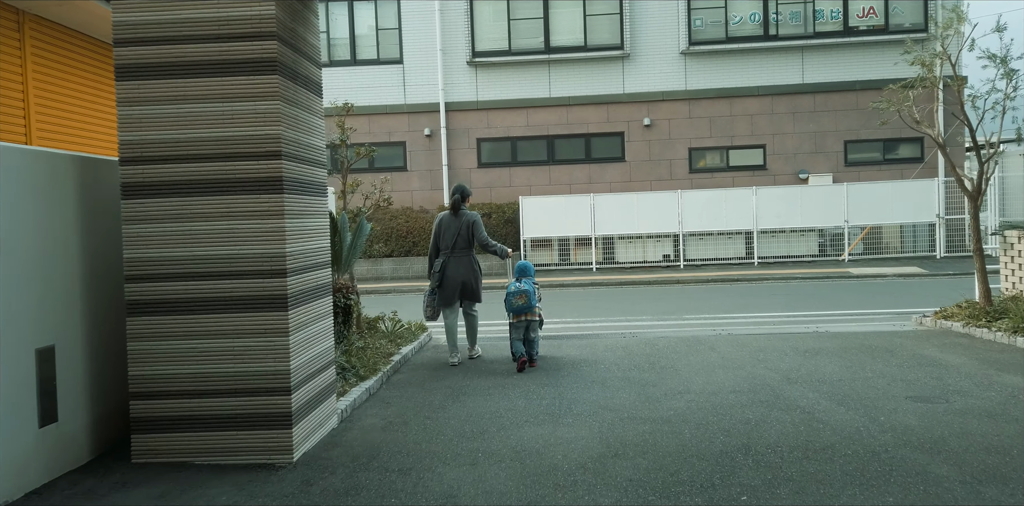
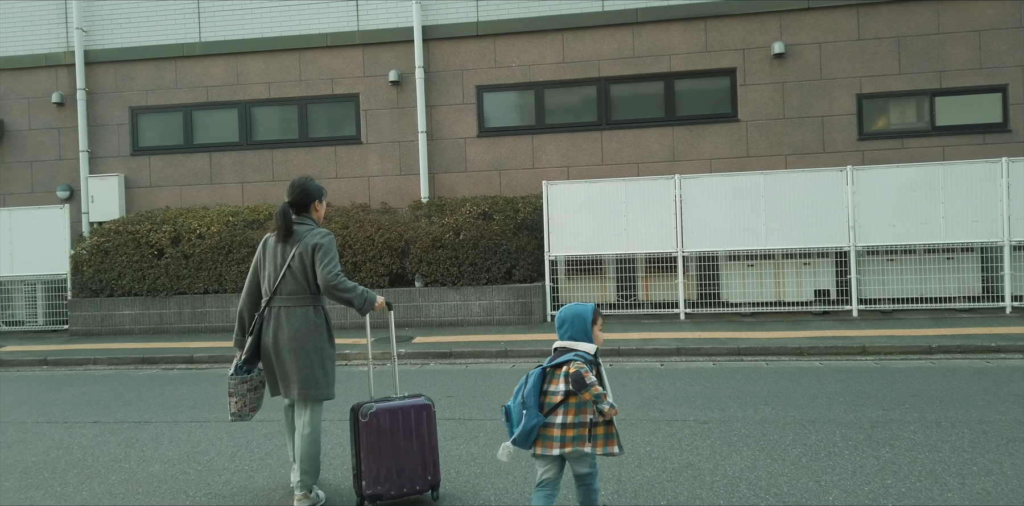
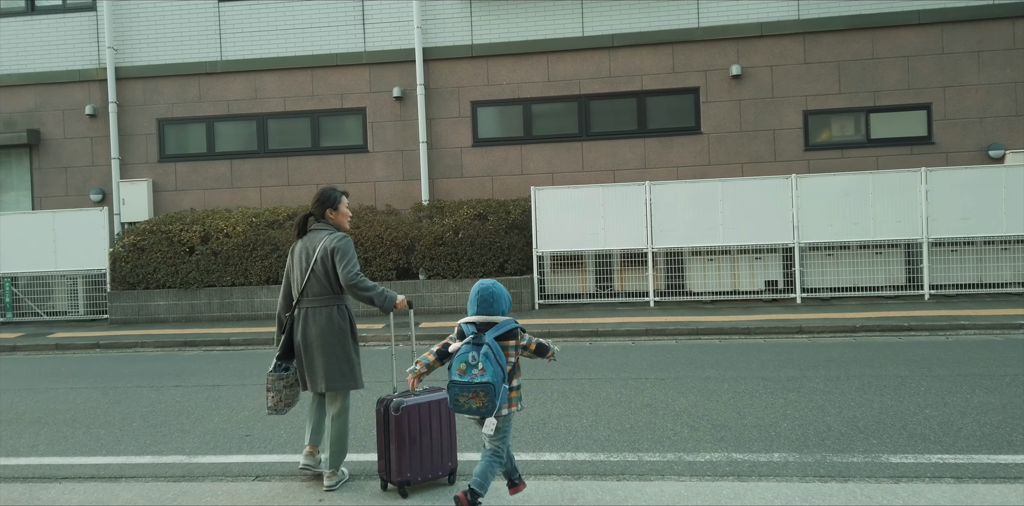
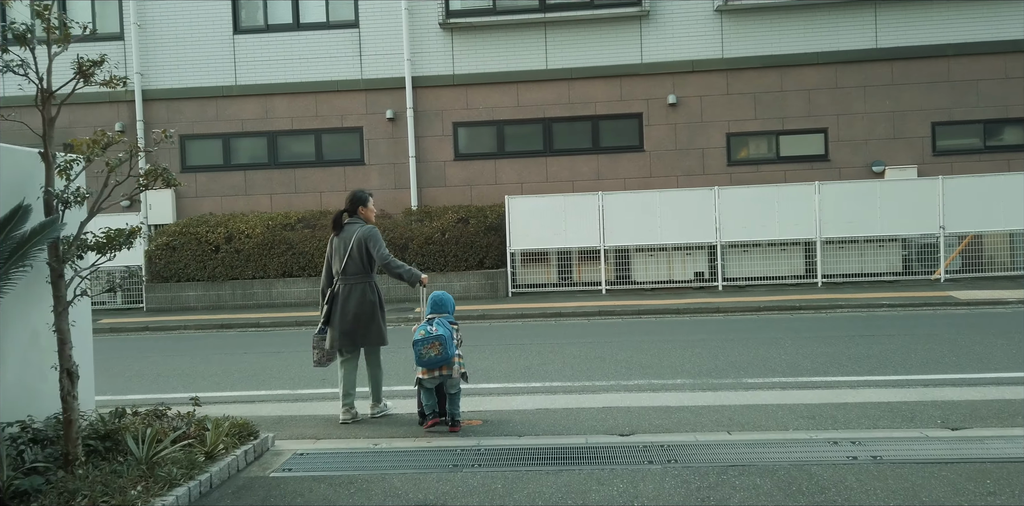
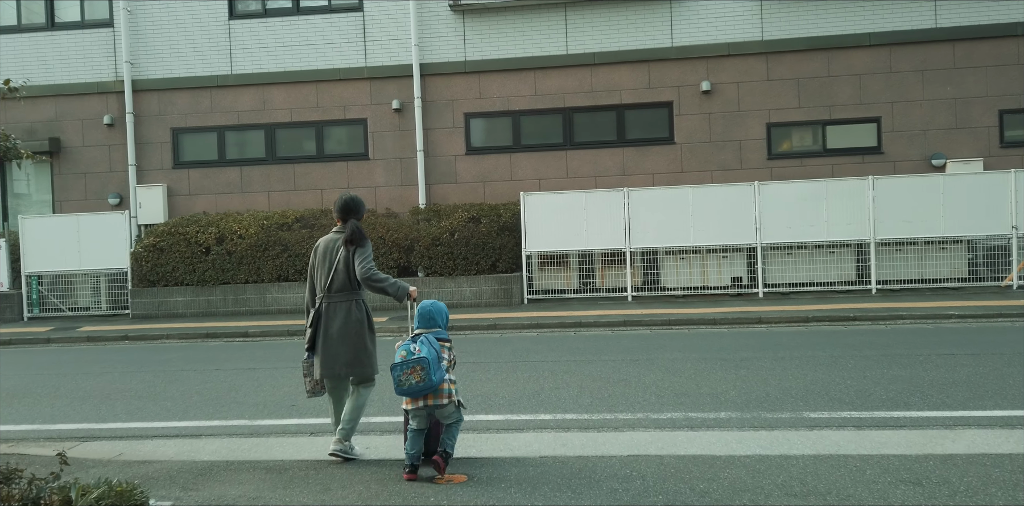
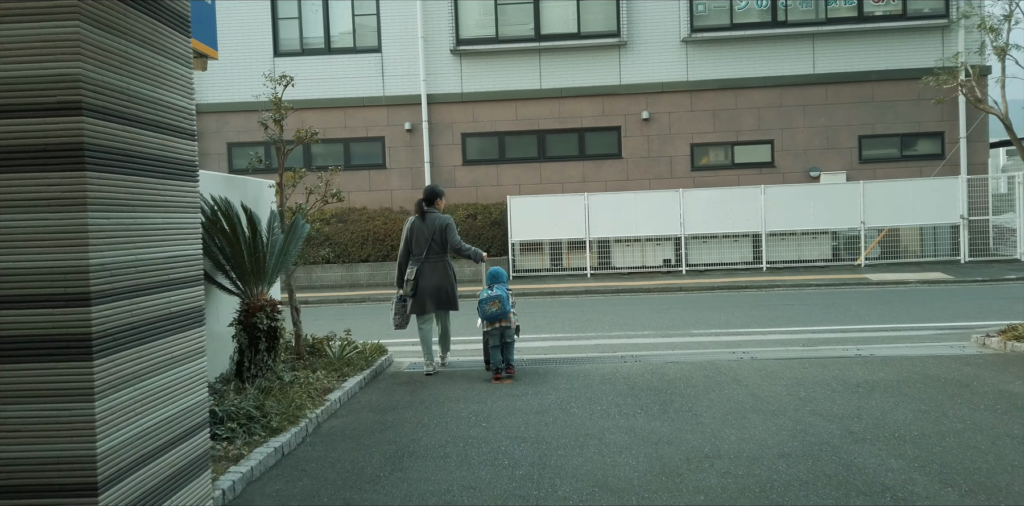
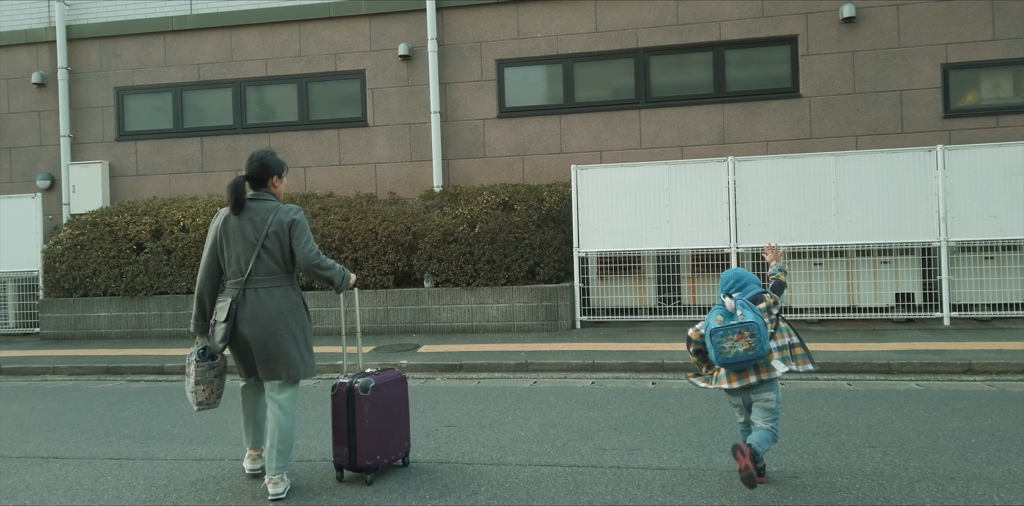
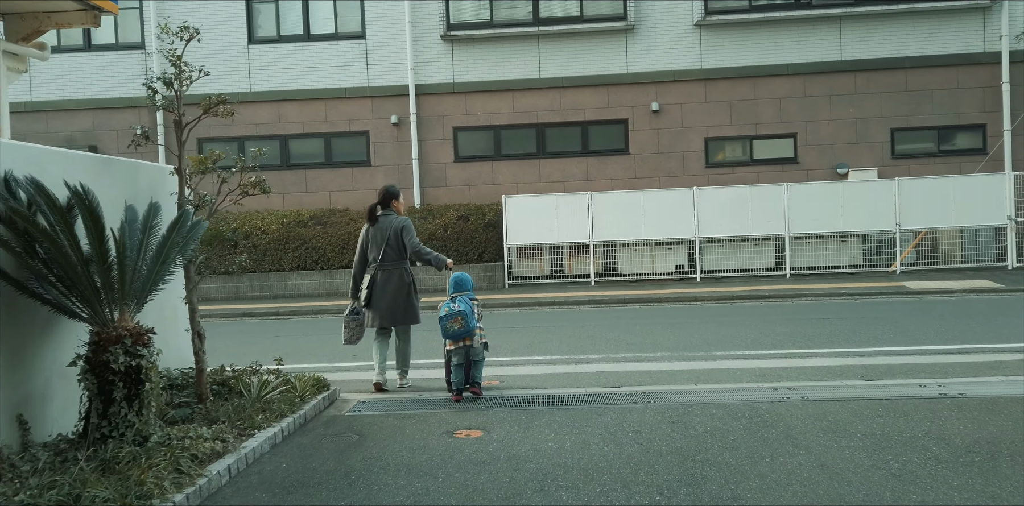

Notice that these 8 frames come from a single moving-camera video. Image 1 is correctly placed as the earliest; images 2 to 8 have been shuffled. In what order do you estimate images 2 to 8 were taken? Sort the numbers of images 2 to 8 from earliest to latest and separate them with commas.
6, 8, 4, 5, 3, 2, 7
